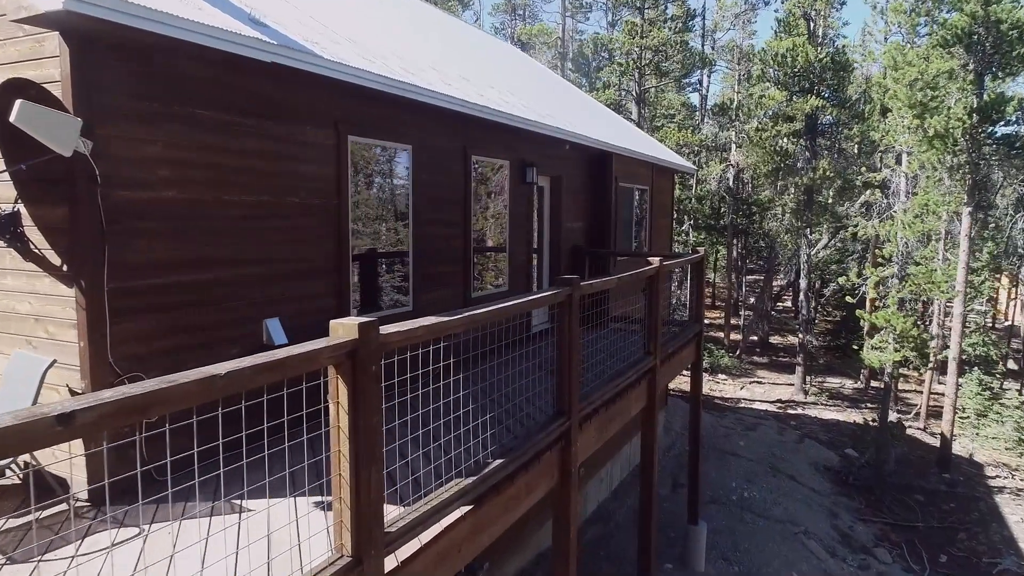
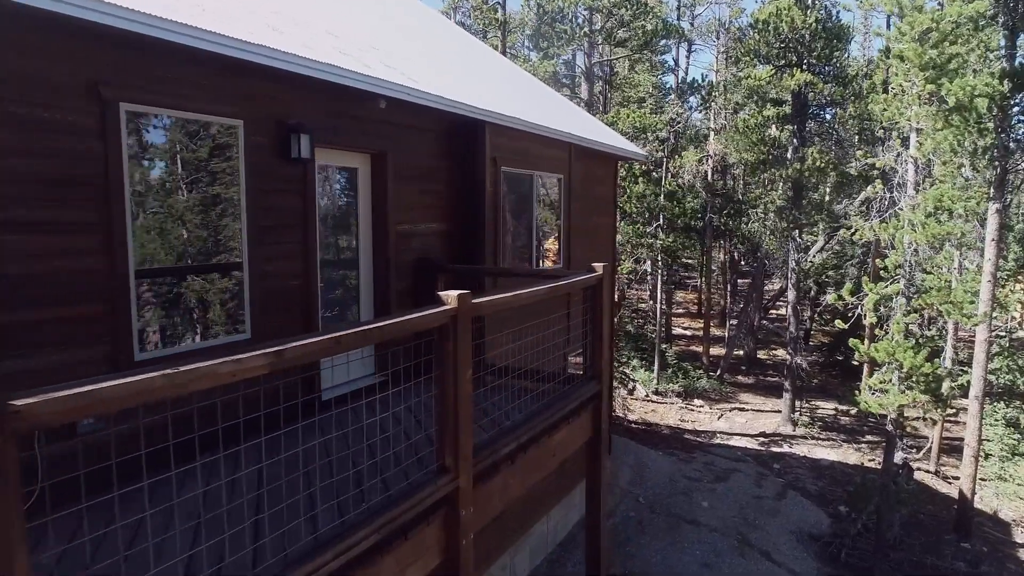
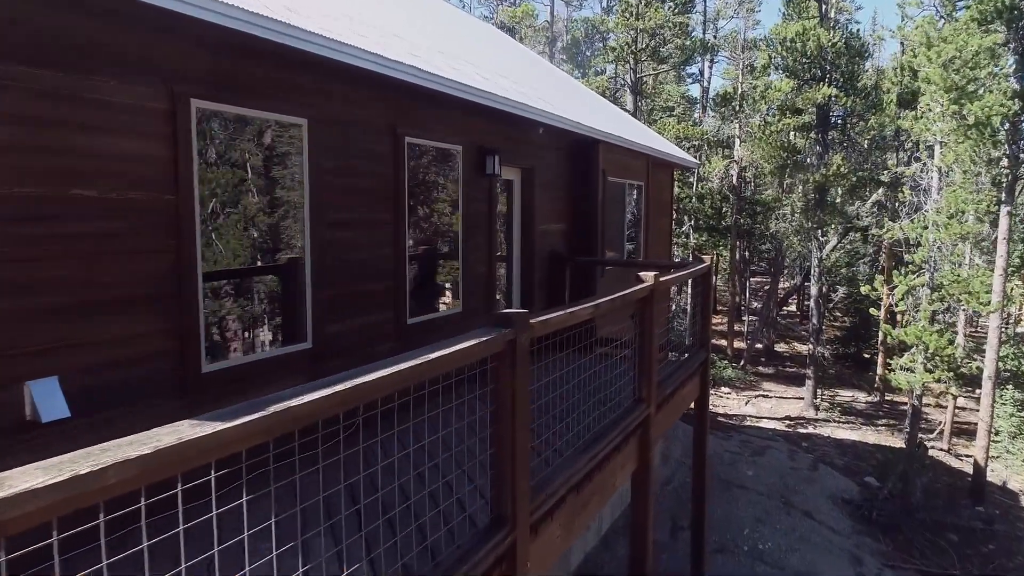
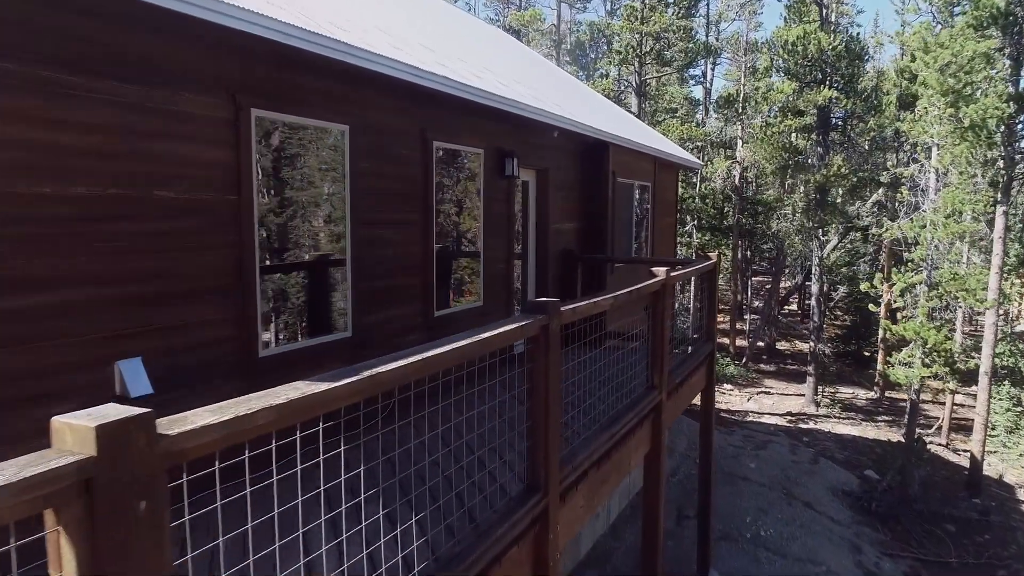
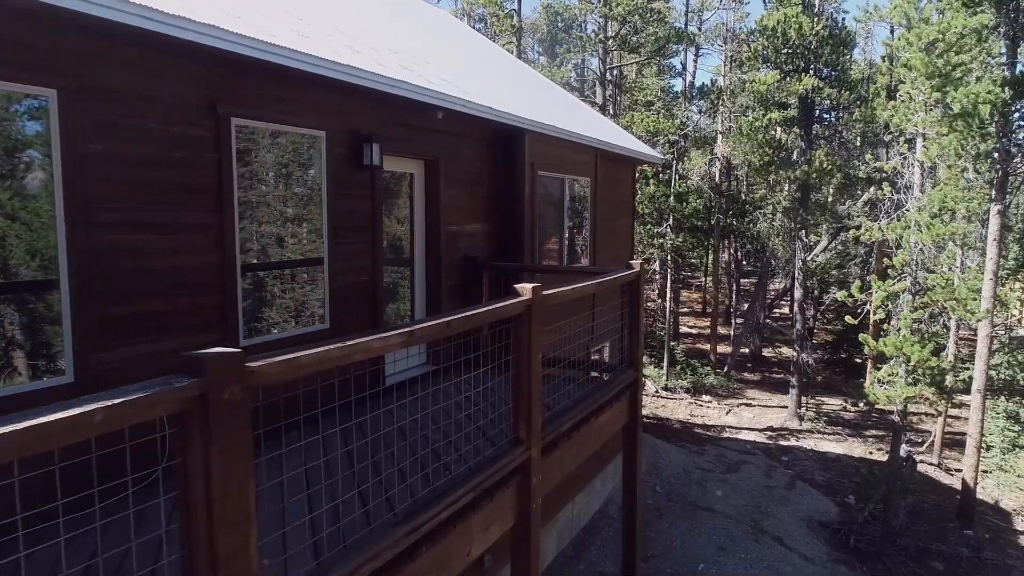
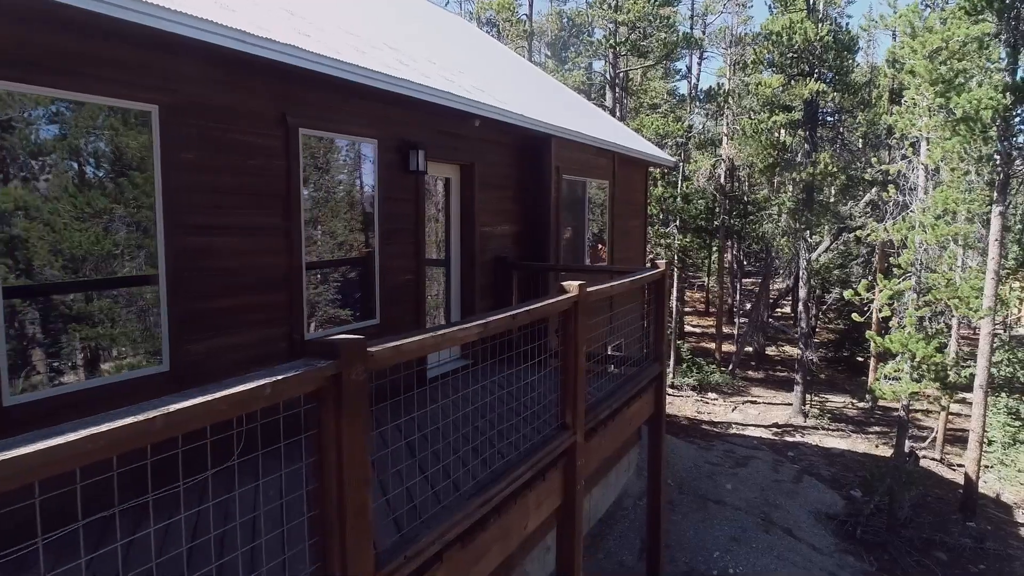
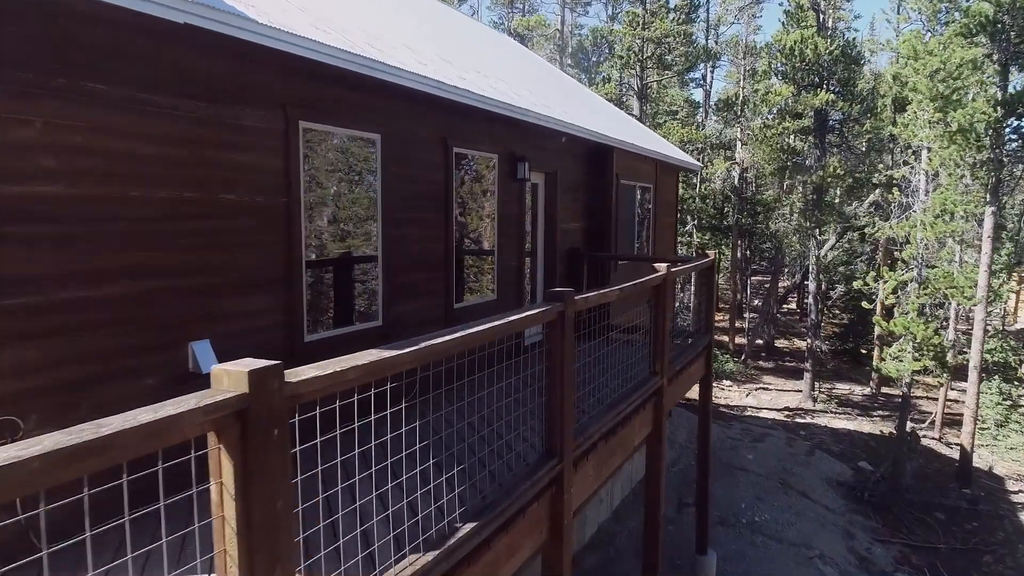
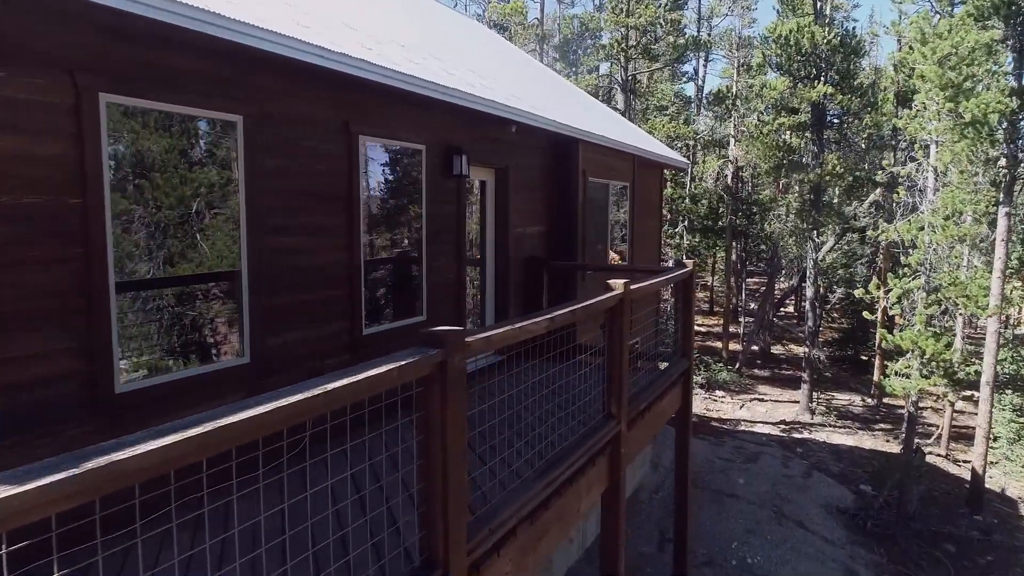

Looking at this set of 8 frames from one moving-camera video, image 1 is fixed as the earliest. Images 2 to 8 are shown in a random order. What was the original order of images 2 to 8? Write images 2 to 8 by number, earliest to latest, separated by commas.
7, 4, 3, 8, 6, 5, 2
